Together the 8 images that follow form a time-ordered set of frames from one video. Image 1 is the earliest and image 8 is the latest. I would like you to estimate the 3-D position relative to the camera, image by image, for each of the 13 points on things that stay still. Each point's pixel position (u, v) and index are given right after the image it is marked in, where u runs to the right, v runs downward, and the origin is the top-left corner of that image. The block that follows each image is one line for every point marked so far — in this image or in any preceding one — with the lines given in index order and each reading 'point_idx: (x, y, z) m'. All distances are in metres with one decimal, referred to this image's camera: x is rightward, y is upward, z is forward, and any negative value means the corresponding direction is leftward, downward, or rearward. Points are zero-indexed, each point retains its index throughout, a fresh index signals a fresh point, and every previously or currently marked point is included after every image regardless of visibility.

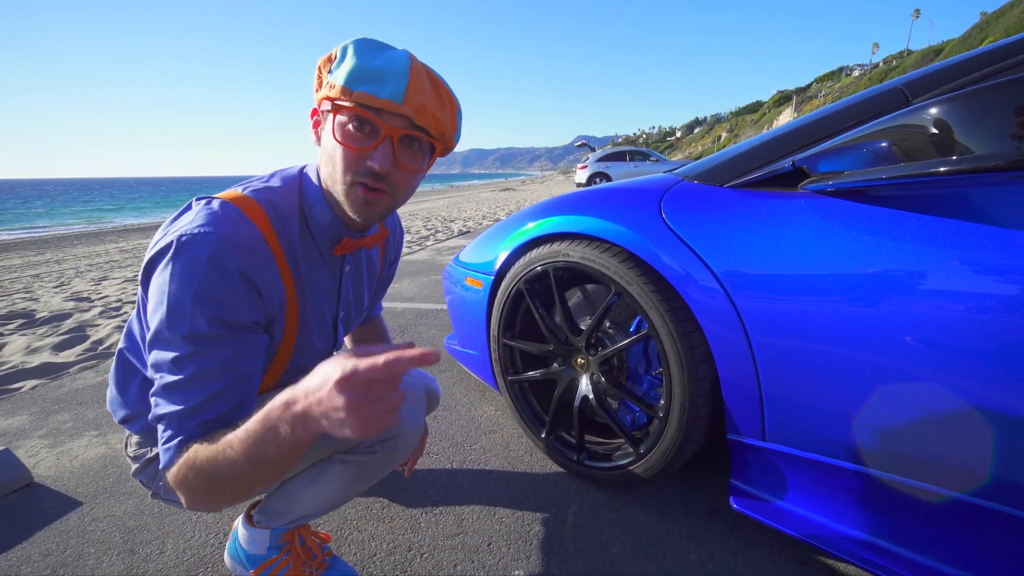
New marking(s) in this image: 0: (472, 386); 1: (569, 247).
0: (-0.2, -0.5, +3.3) m
1: (+0.2, +0.2, +2.1) m
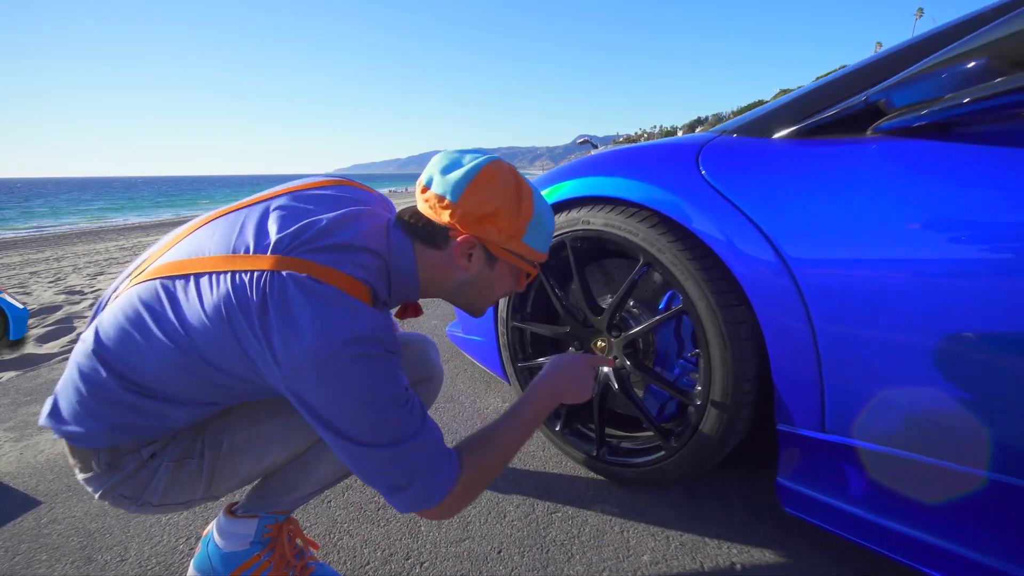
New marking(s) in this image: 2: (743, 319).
0: (-0.2, -0.5, +3.1) m
1: (+0.2, +0.2, +1.9) m
2: (+0.6, -0.1, +1.6) m
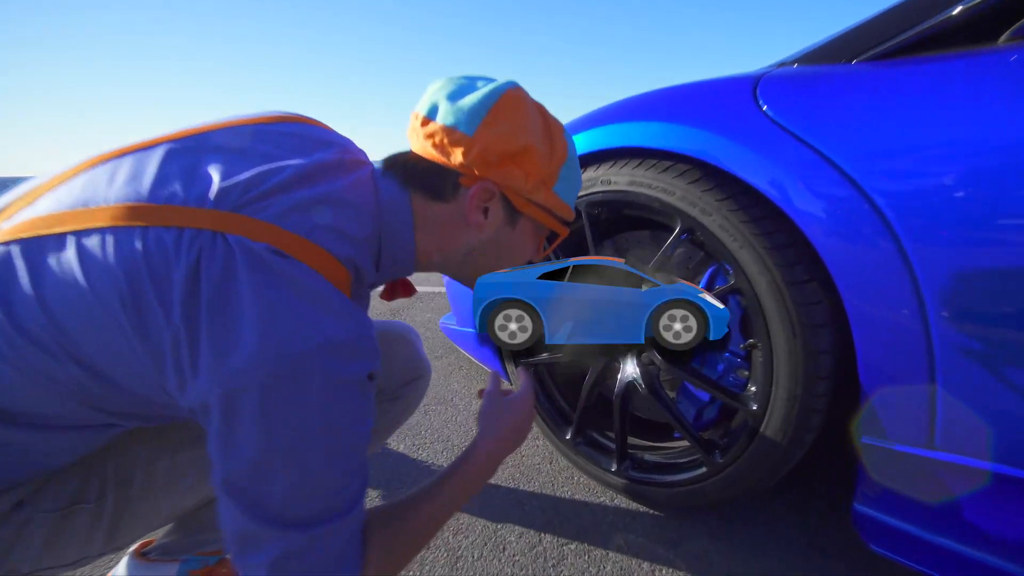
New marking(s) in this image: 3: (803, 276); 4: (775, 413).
0: (-0.2, -0.4, +2.7) m
1: (+0.2, +0.3, +1.5) m
2: (+0.6, 0.0, +1.2) m
3: (+0.6, 0.0, +1.2) m
4: (+0.5, -0.3, +1.2) m
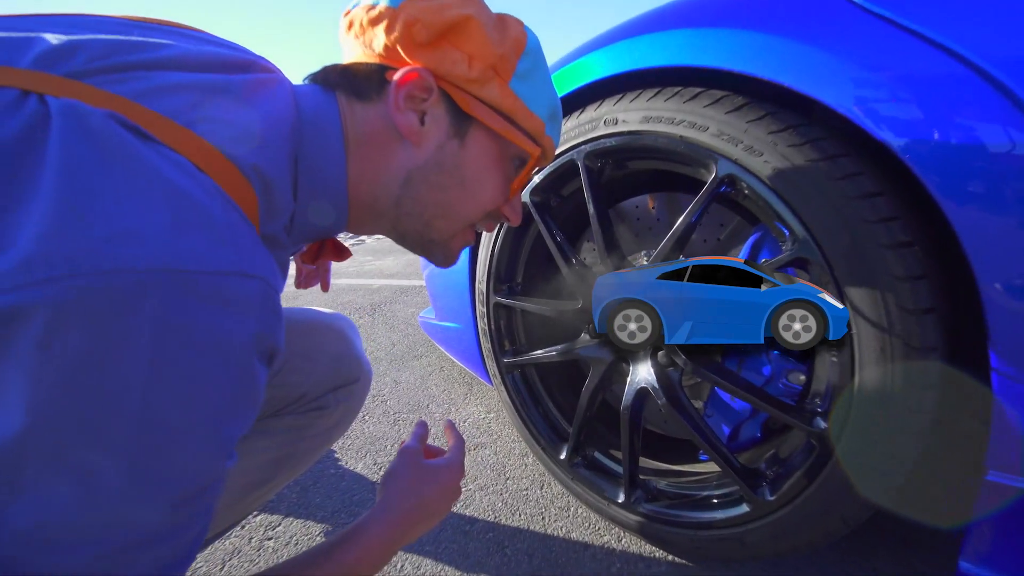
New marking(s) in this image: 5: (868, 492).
0: (-0.2, -0.3, +2.3) m
1: (+0.2, +0.3, +1.1) m
2: (+0.6, 0.0, +0.8) m
3: (+0.5, +0.1, +0.8) m
4: (+0.5, -0.2, +0.9) m
5: (+0.5, -0.3, +0.9) m
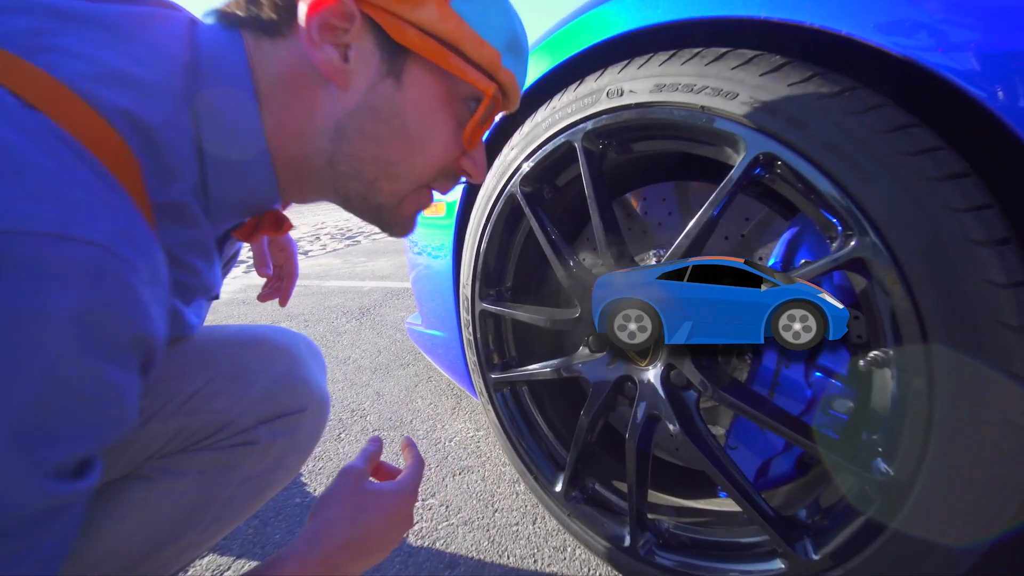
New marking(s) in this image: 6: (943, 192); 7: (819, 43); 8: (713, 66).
0: (-0.2, -0.4, +2.1) m
1: (+0.2, +0.3, +0.9) m
2: (+0.5, 0.0, +0.6) m
3: (+0.5, +0.1, +0.6) m
4: (+0.5, -0.2, +0.7) m
5: (+0.5, -0.3, +0.7) m
6: (+0.5, +0.1, +0.6) m
7: (+0.4, +0.3, +0.8) m
8: (+0.3, +0.3, +0.8) m
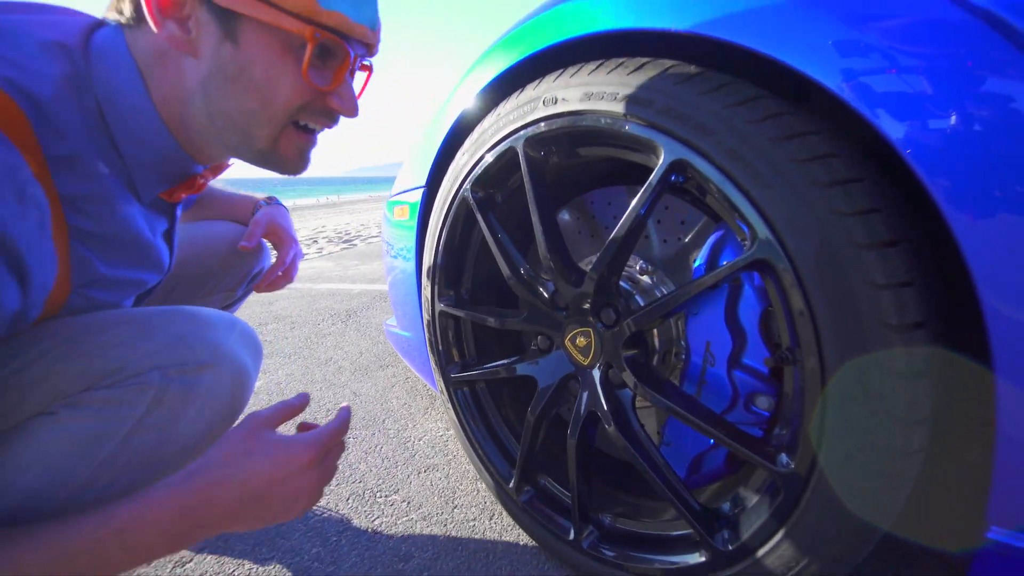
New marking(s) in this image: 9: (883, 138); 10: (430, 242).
0: (-0.3, -0.4, +2.2) m
1: (+0.1, +0.3, +1.0) m
2: (+0.4, 0.0, +0.6) m
3: (+0.4, +0.1, +0.7) m
4: (+0.4, -0.2, +0.7) m
5: (+0.4, -0.3, +0.7) m
6: (+0.4, +0.1, +0.7) m
7: (+0.3, +0.3, +0.8) m
8: (+0.2, +0.3, +0.9) m
9: (+0.4, +0.2, +0.7) m
10: (-0.2, +0.1, +1.3) m
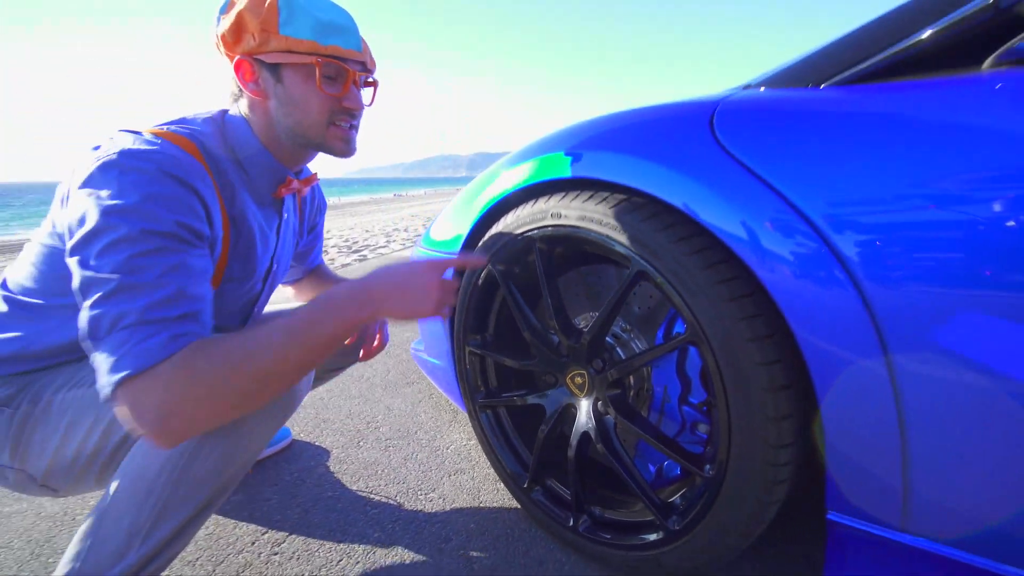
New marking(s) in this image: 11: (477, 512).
0: (-0.3, -0.5, +2.6) m
1: (+0.1, +0.2, +1.4) m
2: (+0.5, -0.1, +1.0) m
3: (+0.4, -0.1, +1.1) m
4: (+0.4, -0.4, +1.1) m
5: (+0.4, -0.4, +1.1) m
6: (+0.4, 0.0, +1.1) m
7: (+0.3, +0.2, +1.2) m
8: (+0.2, +0.2, +1.3) m
9: (+0.5, 0.0, +1.1) m
10: (-0.1, 0.0, +1.7) m
11: (-0.1, -0.7, +1.7) m
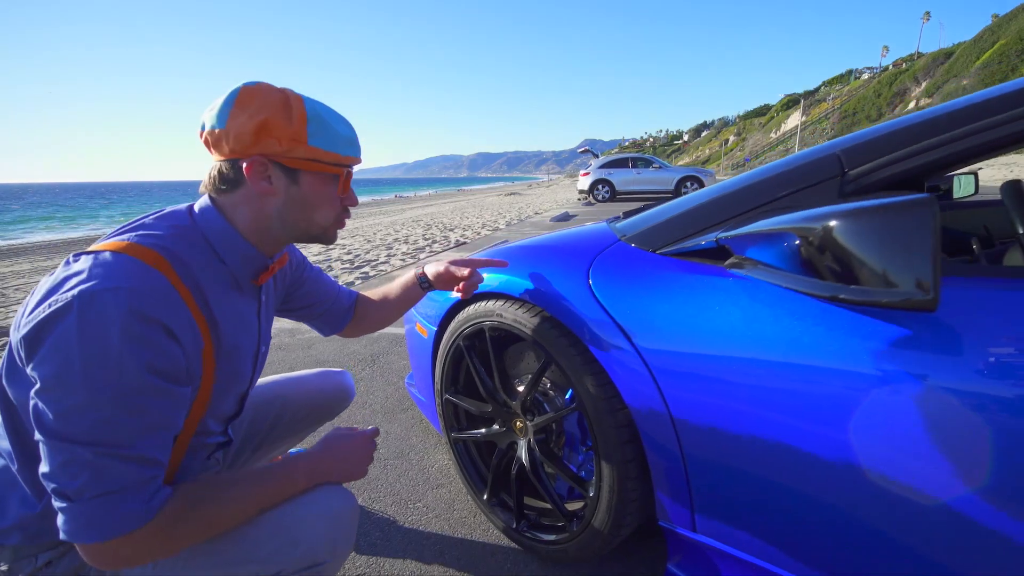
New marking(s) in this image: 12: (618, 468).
0: (-0.4, -0.8, +3.2) m
1: (0.0, -0.1, +2.0) m
2: (+0.3, -0.4, +1.7) m
3: (+0.3, -0.3, +1.7) m
4: (+0.3, -0.6, +1.7) m
5: (+0.3, -0.7, +1.7) m
6: (+0.2, -0.3, +1.7) m
7: (+0.2, -0.1, +1.8) m
8: (+0.1, -0.1, +1.9) m
9: (+0.3, -0.2, +1.7) m
10: (-0.3, -0.3, +2.3) m
11: (-0.3, -0.9, +2.4) m
12: (+0.3, -0.5, +1.7) m
